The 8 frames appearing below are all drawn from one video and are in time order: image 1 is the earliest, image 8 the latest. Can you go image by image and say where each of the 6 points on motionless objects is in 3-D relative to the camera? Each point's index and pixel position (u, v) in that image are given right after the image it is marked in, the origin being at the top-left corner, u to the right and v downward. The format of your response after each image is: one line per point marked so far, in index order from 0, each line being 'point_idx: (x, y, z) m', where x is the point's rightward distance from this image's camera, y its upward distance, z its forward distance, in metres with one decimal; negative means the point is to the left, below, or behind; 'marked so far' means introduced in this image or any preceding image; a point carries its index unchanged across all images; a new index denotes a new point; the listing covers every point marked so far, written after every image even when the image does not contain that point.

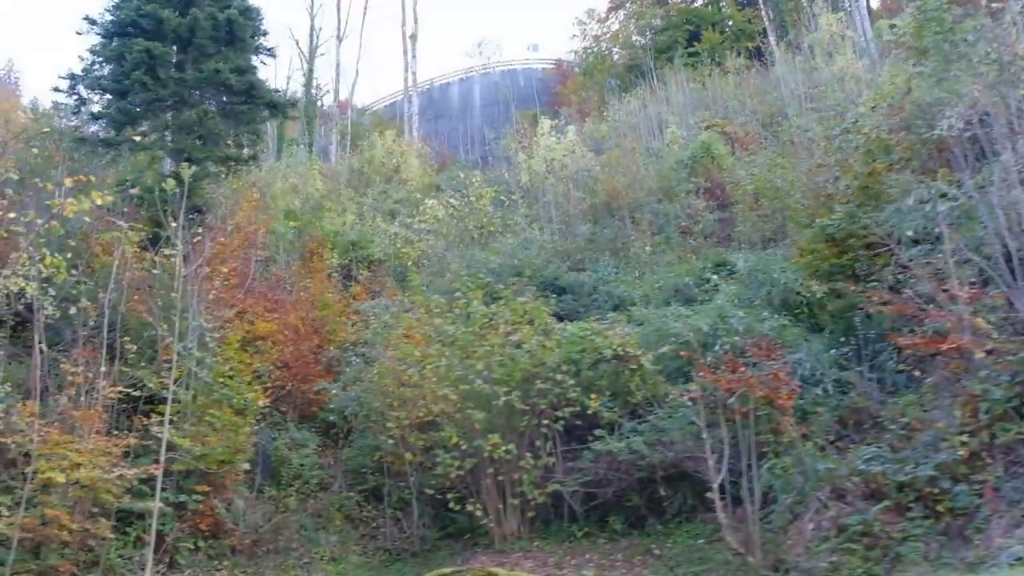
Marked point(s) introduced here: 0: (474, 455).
0: (-0.4, -1.8, +11.6) m
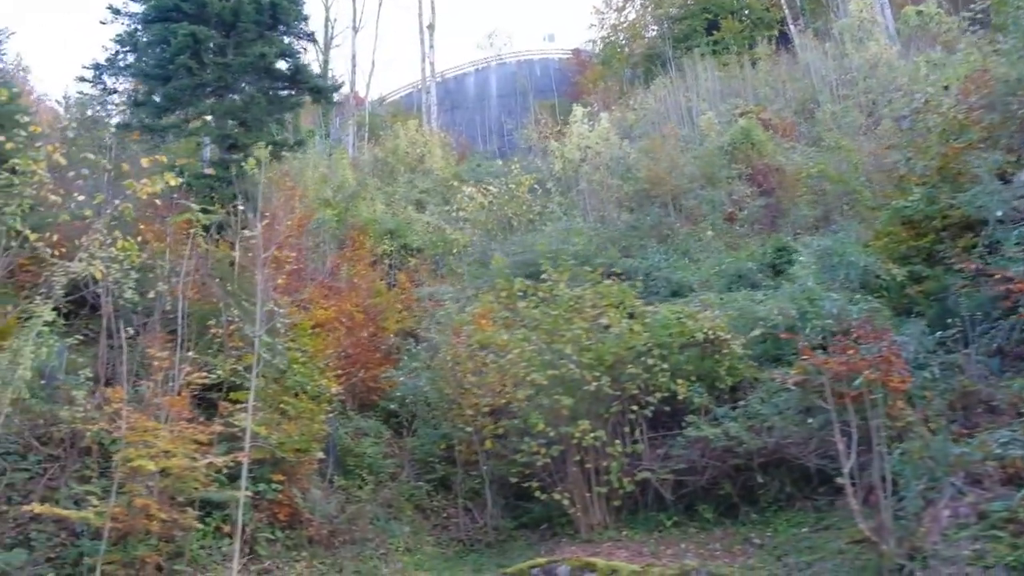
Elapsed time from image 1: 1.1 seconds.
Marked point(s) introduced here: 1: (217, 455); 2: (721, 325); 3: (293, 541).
0: (+0.5, -1.6, +11.3) m
1: (-2.6, -1.5, +9.9) m
2: (+2.2, -0.4, +11.3) m
3: (-2.3, -2.7, +11.7) m
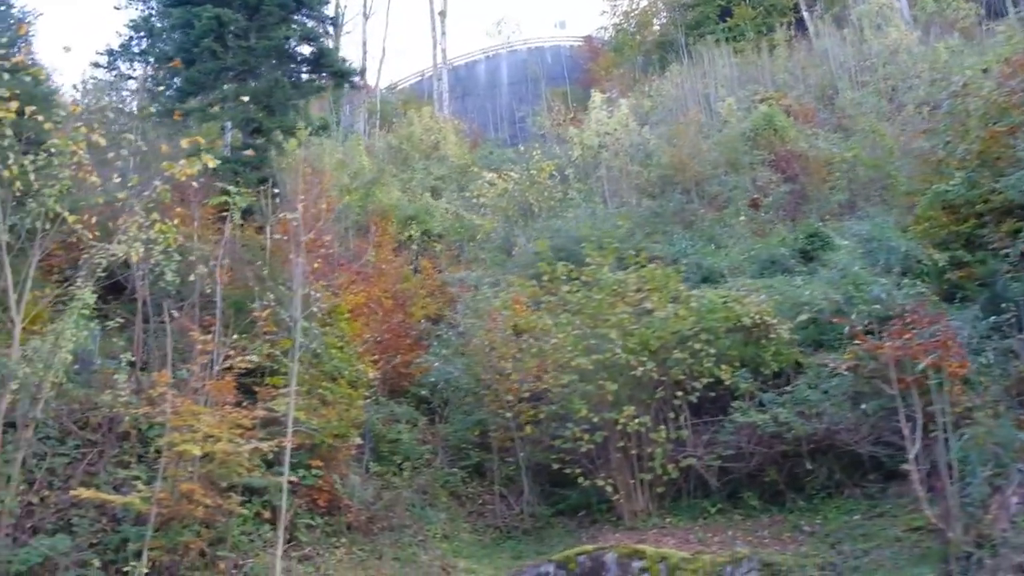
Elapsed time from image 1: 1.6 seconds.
0: (+0.9, -1.4, +11.1) m
1: (-2.2, -1.4, +9.7) m
2: (+2.6, -0.2, +11.2) m
3: (-1.9, -2.5, +11.6) m
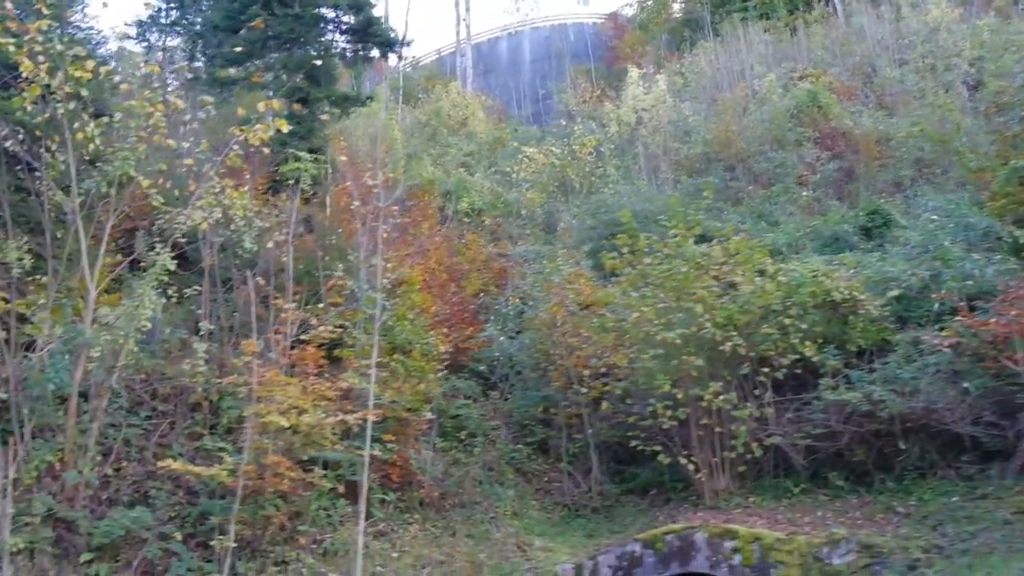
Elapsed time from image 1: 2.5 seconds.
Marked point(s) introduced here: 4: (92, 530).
0: (+1.7, -1.1, +10.8) m
1: (-1.4, -1.1, +9.5) m
2: (+3.4, 0.0, +10.8) m
3: (-1.1, -2.2, +11.3) m
4: (-3.4, -2.0, +8.9) m
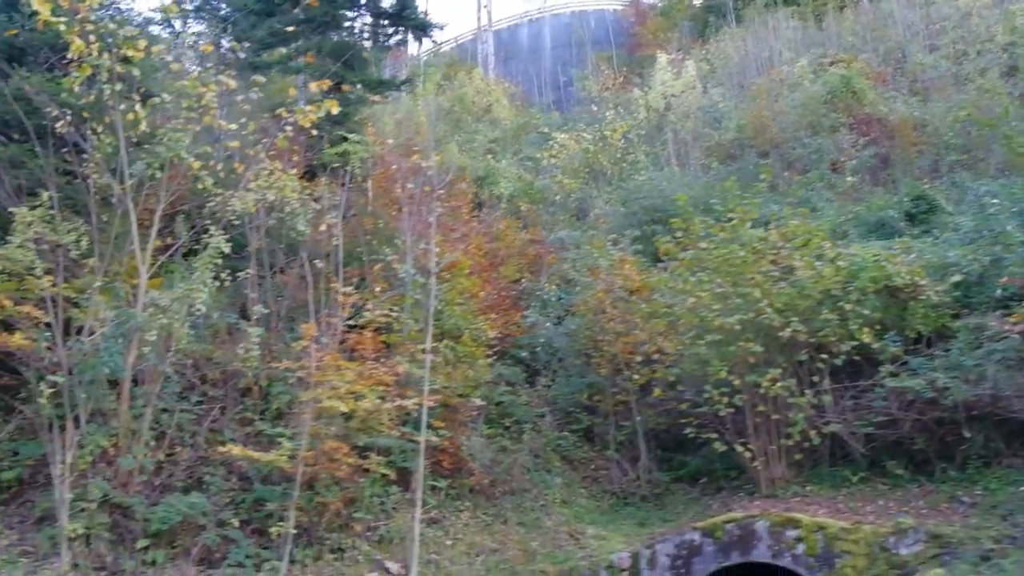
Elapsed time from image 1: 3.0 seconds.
0: (+2.3, -1.0, +10.6) m
1: (-0.9, -0.9, +9.3) m
2: (+3.9, +0.2, +10.6) m
3: (-0.6, -2.1, +11.2) m
4: (-2.9, -1.8, +8.7) m
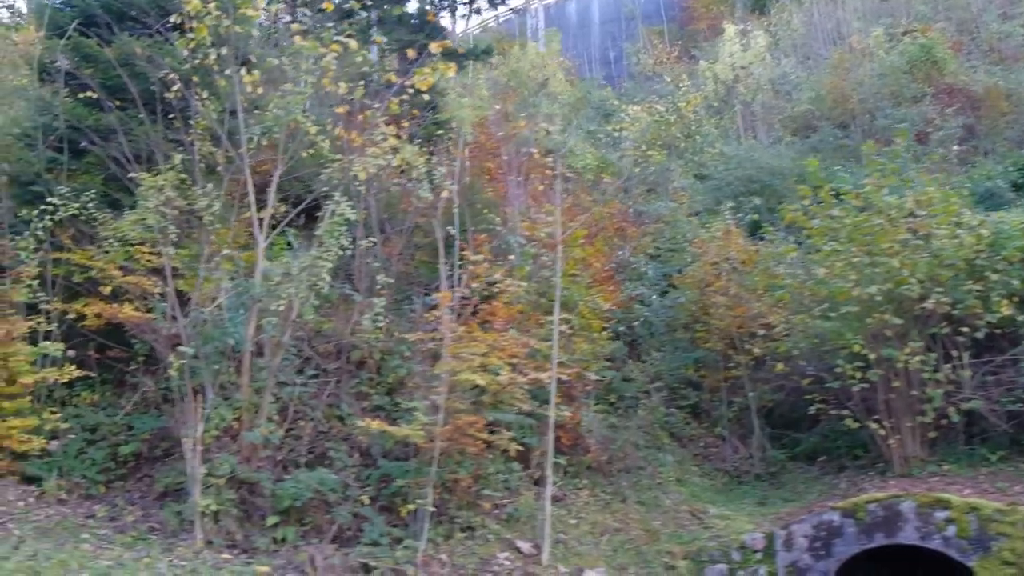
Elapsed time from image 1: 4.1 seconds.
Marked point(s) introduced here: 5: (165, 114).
0: (+3.4, -0.7, +10.2) m
1: (+0.2, -0.7, +8.9) m
2: (+5.1, +0.5, +10.1) m
3: (+0.6, -1.8, +10.8) m
4: (-1.8, -1.6, +8.4) m
5: (-3.4, +1.7, +10.7) m
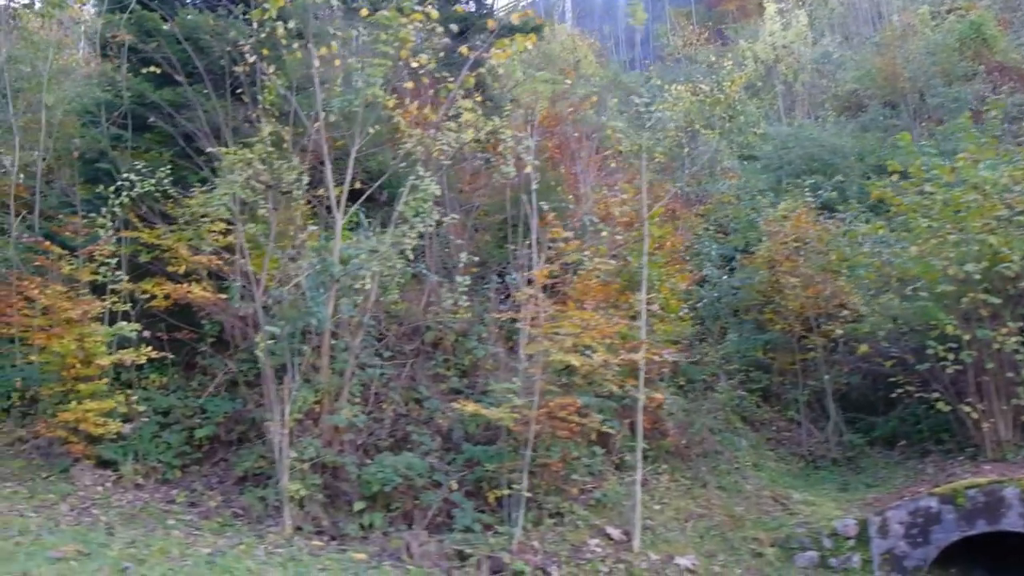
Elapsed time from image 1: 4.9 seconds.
0: (+4.1, -0.5, +9.8) m
1: (+0.9, -0.5, +8.6) m
2: (+5.8, +0.6, +9.7) m
3: (+1.3, -1.6, +10.5) m
4: (-1.1, -1.4, +8.2) m
5: (-2.6, +1.9, +10.4) m
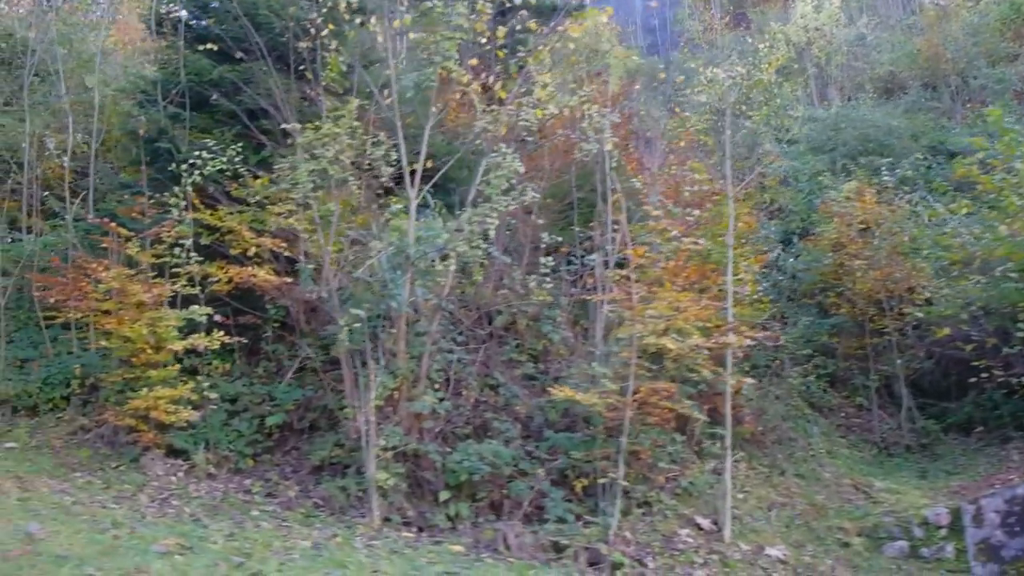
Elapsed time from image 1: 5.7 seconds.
0: (+4.8, -0.3, +9.5) m
1: (+1.5, -0.4, +8.3) m
2: (+6.4, +0.8, +9.3) m
3: (+2.0, -1.4, +10.2) m
4: (-0.5, -1.3, +7.9) m
5: (-2.0, +2.0, +10.0) m
